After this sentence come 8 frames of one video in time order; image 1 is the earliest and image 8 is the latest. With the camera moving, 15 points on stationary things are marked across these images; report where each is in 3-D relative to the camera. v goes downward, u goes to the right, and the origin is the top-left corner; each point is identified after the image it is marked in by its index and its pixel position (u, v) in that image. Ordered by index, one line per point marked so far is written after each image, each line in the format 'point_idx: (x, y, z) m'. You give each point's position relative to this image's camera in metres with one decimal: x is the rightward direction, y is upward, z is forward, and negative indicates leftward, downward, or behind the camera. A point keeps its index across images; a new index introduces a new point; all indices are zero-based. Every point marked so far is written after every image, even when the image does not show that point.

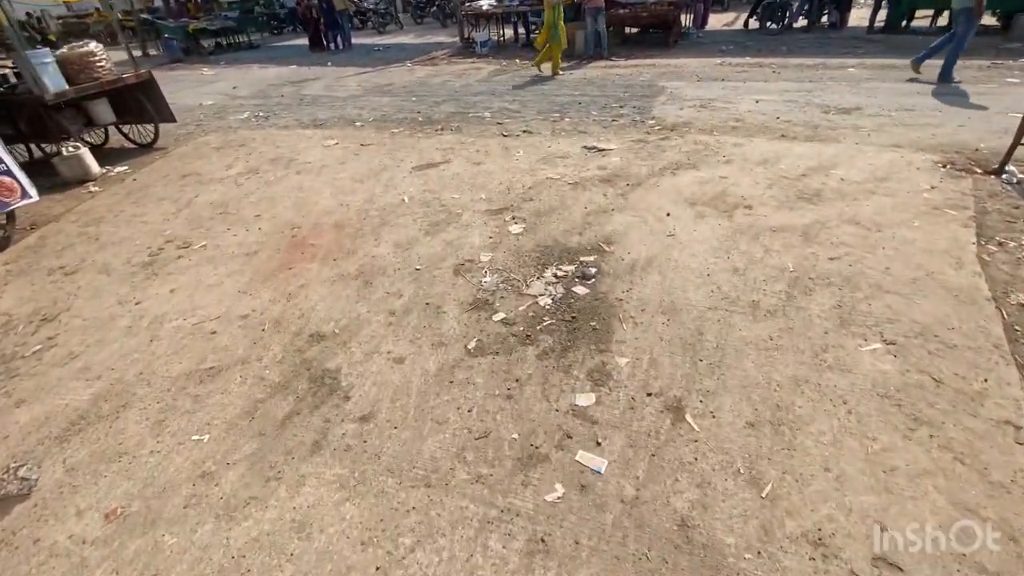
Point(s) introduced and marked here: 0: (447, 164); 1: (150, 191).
0: (-0.8, +1.5, +6.0) m
1: (-4.2, +1.1, +5.9) m
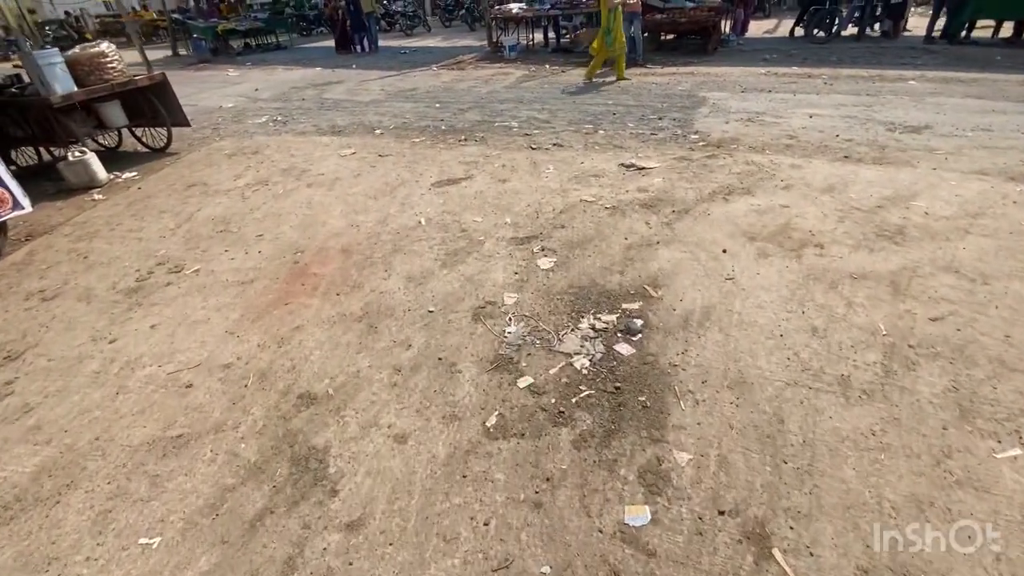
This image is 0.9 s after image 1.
0: (-0.4, +1.2, +5.5) m
1: (-3.9, +1.0, +5.5) m
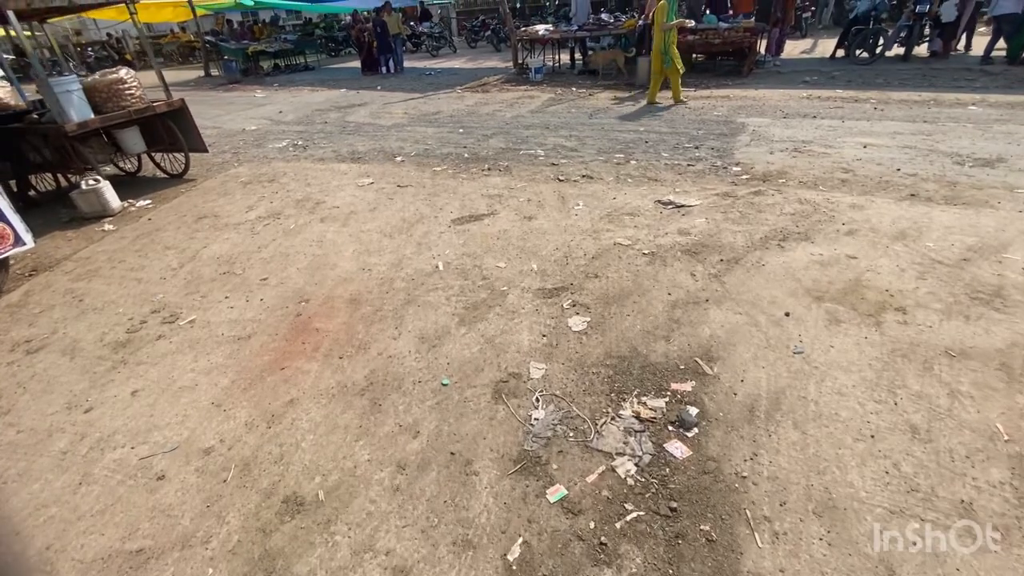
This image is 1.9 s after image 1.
0: (-0.2, +0.7, +5.1) m
1: (-3.7, +0.6, +5.3) m
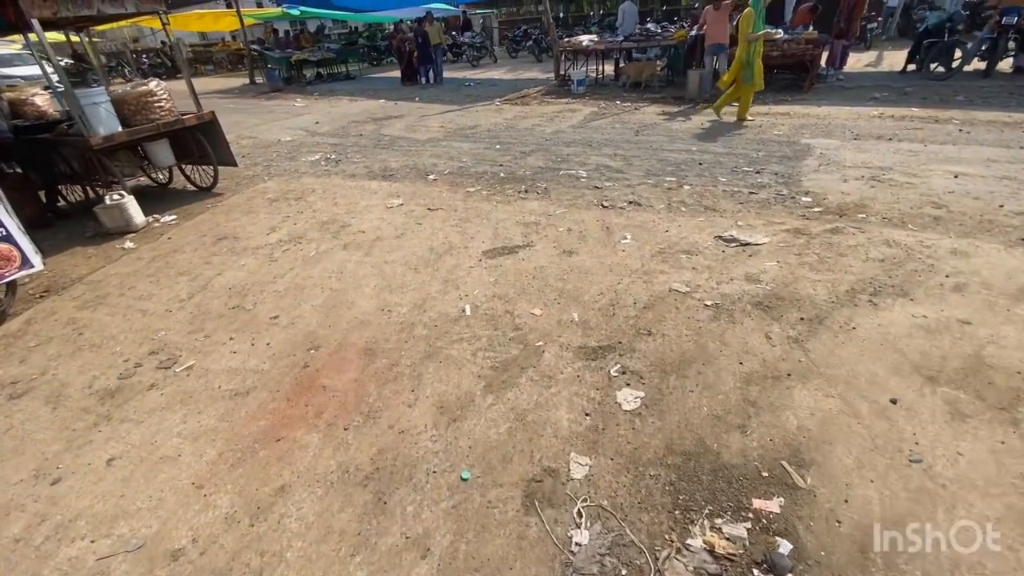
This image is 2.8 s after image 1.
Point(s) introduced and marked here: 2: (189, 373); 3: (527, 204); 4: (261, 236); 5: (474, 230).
0: (+0.2, +0.4, +4.6) m
1: (-3.3, +0.3, +5.0) m
2: (-2.0, -0.5, +3.2) m
3: (+0.2, +1.0, +5.8) m
4: (-2.6, +0.5, +5.3) m
5: (-0.4, +0.6, +5.1) m
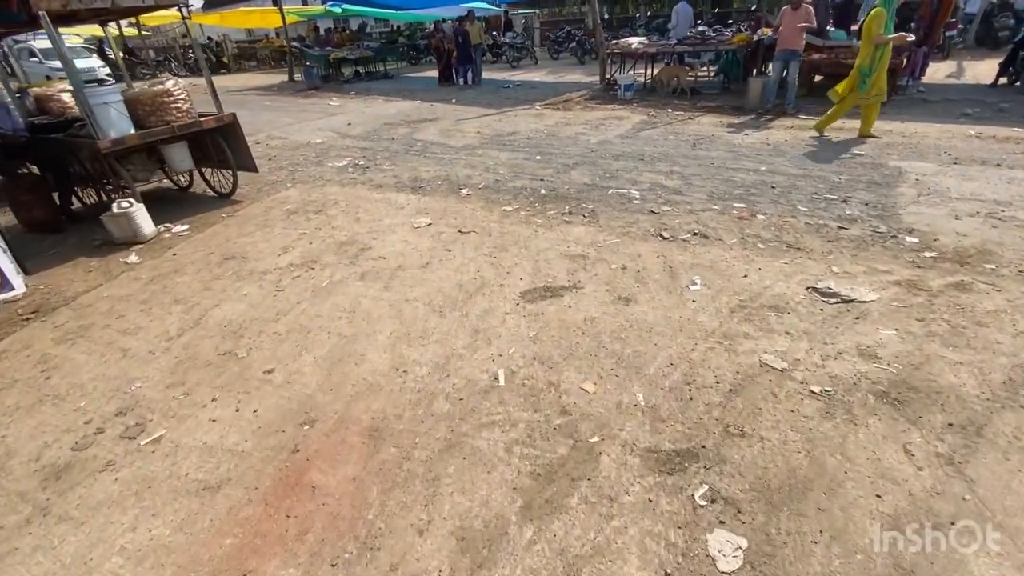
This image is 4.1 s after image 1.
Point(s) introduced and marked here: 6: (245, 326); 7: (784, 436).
0: (+0.5, 0.0, +3.8) m
1: (-2.9, +0.1, +4.4) m
2: (-1.8, -0.8, +2.6) m
3: (+0.6, +0.6, +5.0) m
4: (-2.2, +0.3, +4.7) m
5: (0.0, +0.2, +4.4) m
6: (-1.9, -0.3, +3.6) m
7: (+1.3, -0.7, +2.4) m
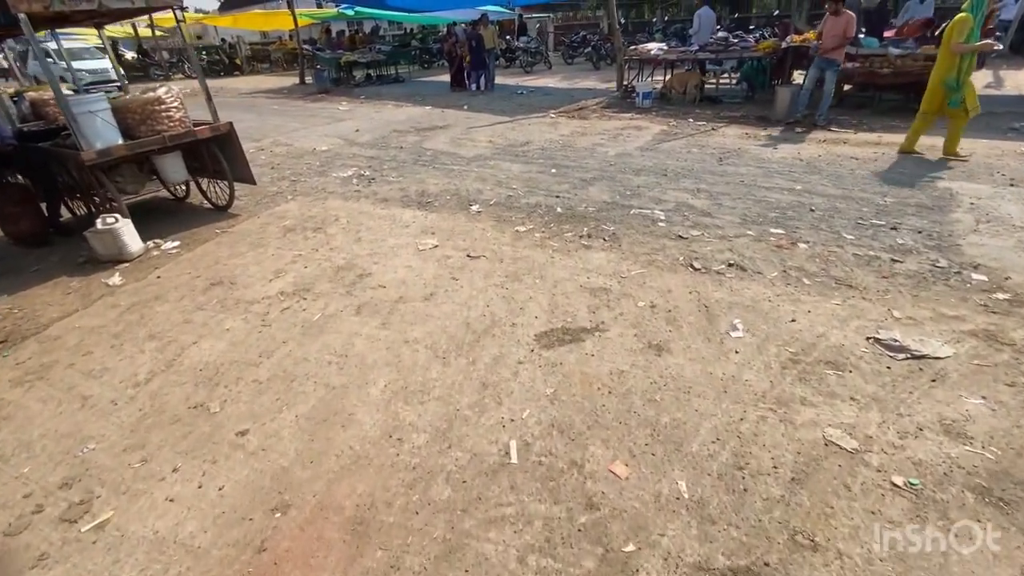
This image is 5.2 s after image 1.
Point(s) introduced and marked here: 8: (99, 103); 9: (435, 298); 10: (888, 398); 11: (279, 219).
0: (+0.6, -0.3, +3.3) m
1: (-2.8, -0.2, +4.0) m
2: (-1.8, -1.1, +2.2) m
3: (+0.7, +0.3, +4.6) m
4: (-2.1, 0.0, +4.3) m
5: (+0.1, -0.1, +3.9) m
6: (-1.8, -0.5, +3.2) m
7: (+1.3, -1.0, +1.9) m
8: (-4.1, +1.8, +5.0) m
9: (-0.6, -0.1, +3.9) m
10: (+2.0, -0.6, +2.7) m
11: (-2.7, +0.8, +5.9) m
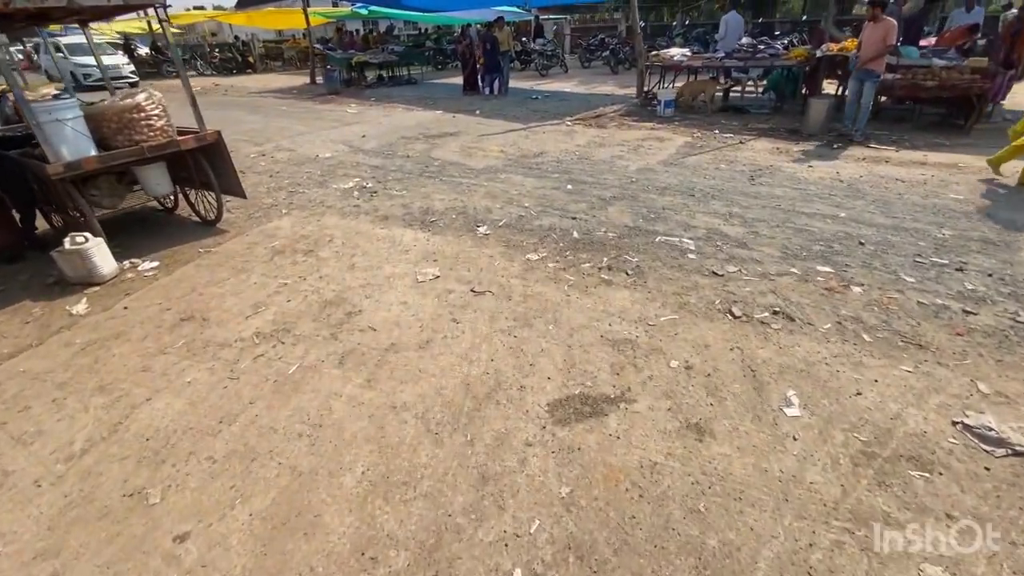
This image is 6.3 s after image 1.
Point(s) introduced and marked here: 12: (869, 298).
0: (+0.6, -0.7, +2.8) m
1: (-2.8, -0.4, +3.5) m
2: (-1.8, -1.4, +1.6) m
3: (+0.8, -0.1, +4.0) m
4: (-2.1, -0.3, +3.8) m
5: (+0.2, -0.4, +3.4) m
6: (-1.8, -0.8, +2.7) m
7: (+1.3, -1.4, +1.3) m
8: (-3.9, +1.6, +4.5) m
9: (-0.5, -0.4, +3.4) m
10: (+2.0, -0.9, +2.1) m
11: (-2.6, +0.5, +5.4) m
12: (+2.7, -0.1, +3.8) m
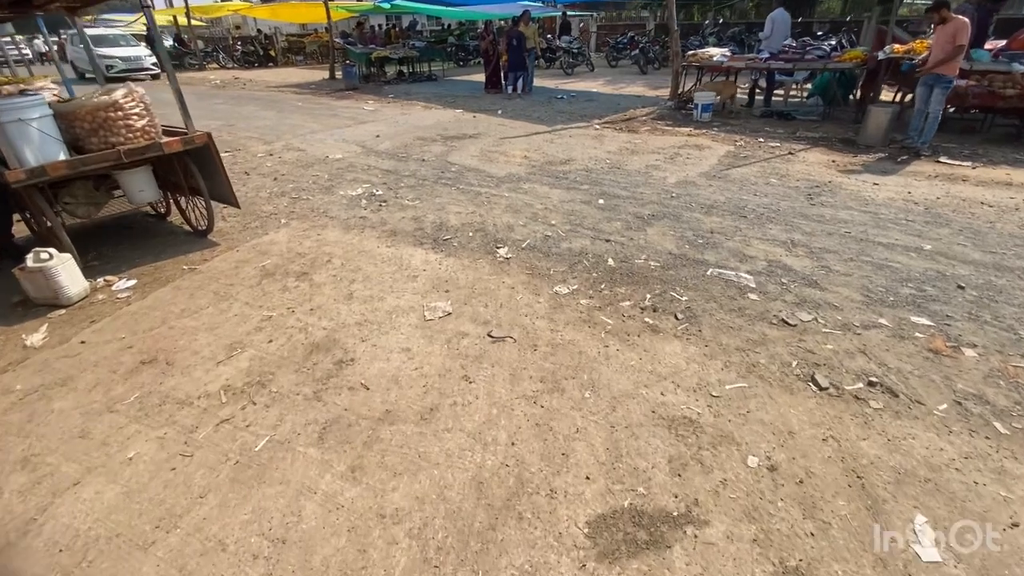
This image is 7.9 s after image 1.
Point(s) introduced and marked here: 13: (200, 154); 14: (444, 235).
0: (+0.7, -1.0, +2.1) m
1: (-2.6, -0.7, +2.9) m
2: (-1.7, -1.6, +1.0) m
3: (+1.0, -0.4, +3.3) m
4: (-1.9, -0.5, +3.1) m
5: (+0.3, -0.7, +2.6) m
6: (-1.7, -1.1, +2.0) m
7: (+1.4, -1.7, +0.6) m
8: (-3.7, +1.4, +3.9) m
9: (-0.4, -0.7, +2.7) m
10: (+2.1, -1.3, +1.3) m
11: (-2.4, +0.3, +4.8) m
12: (+2.9, -0.5, +3.0) m
13: (-3.1, +1.3, +5.0) m
14: (-0.7, +0.5, +5.1) m
